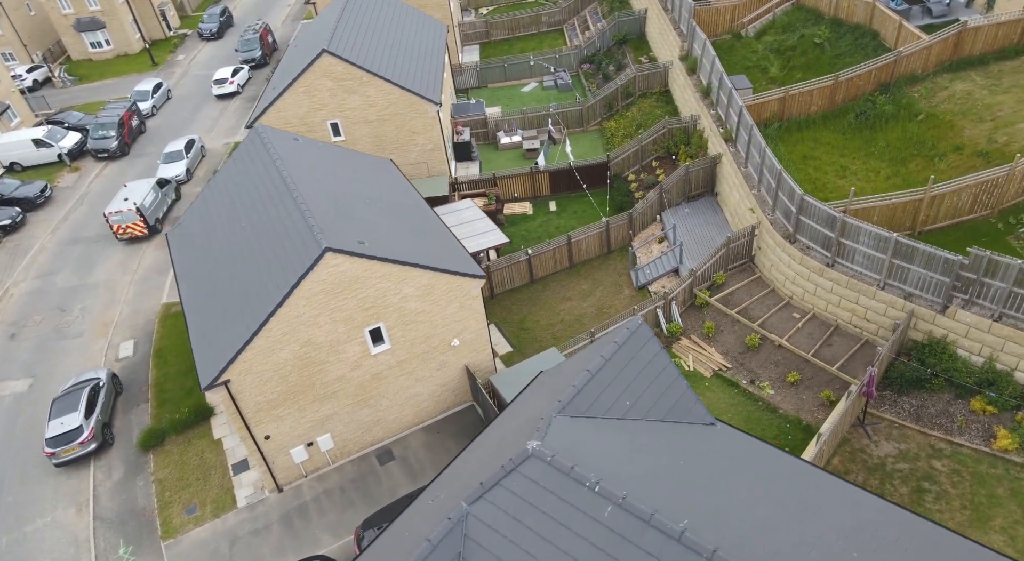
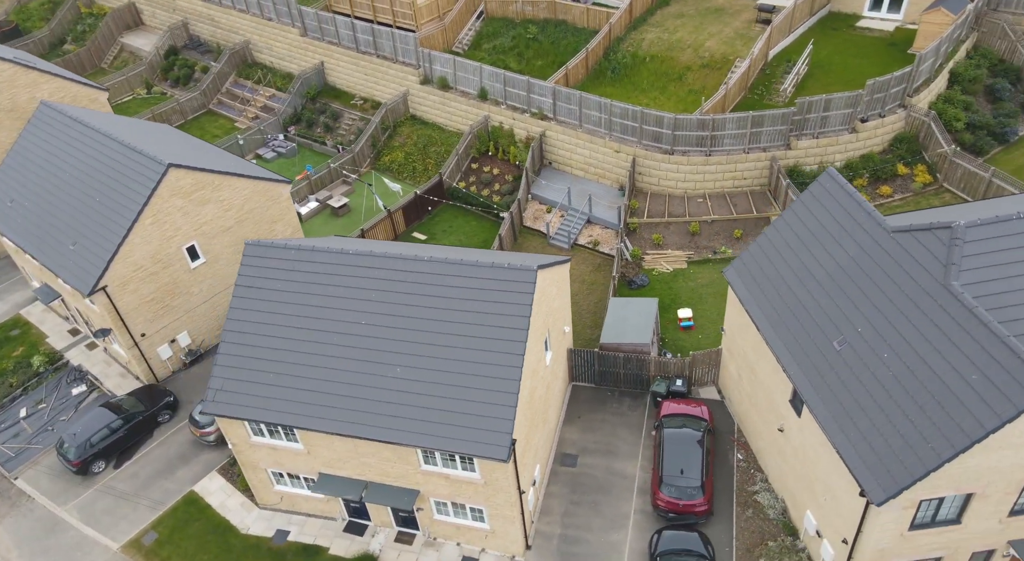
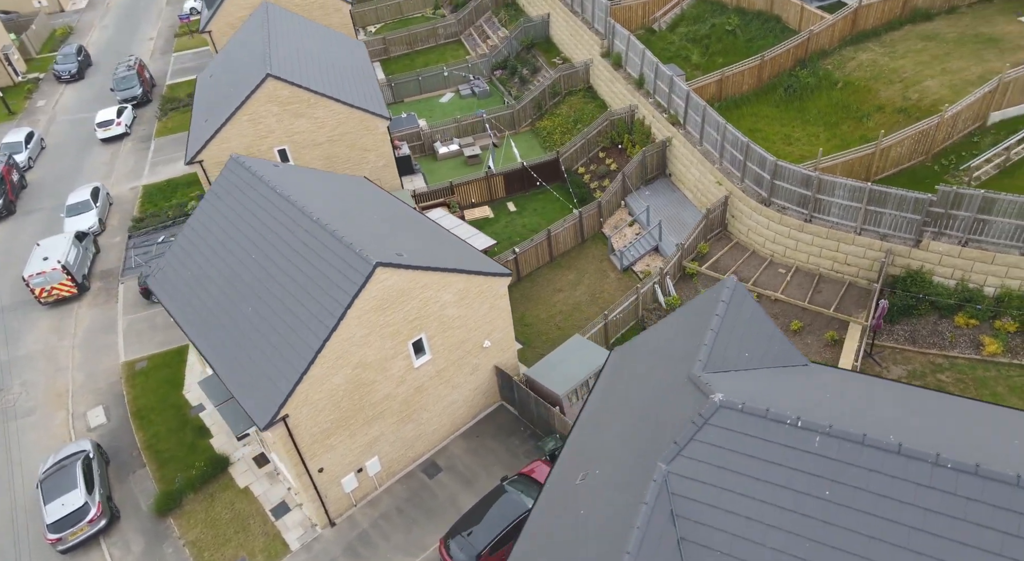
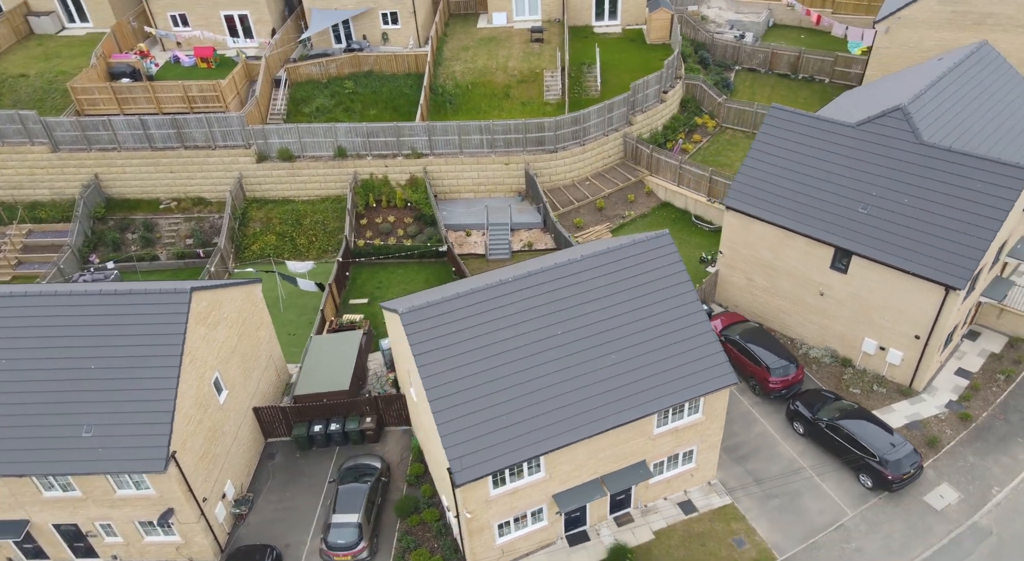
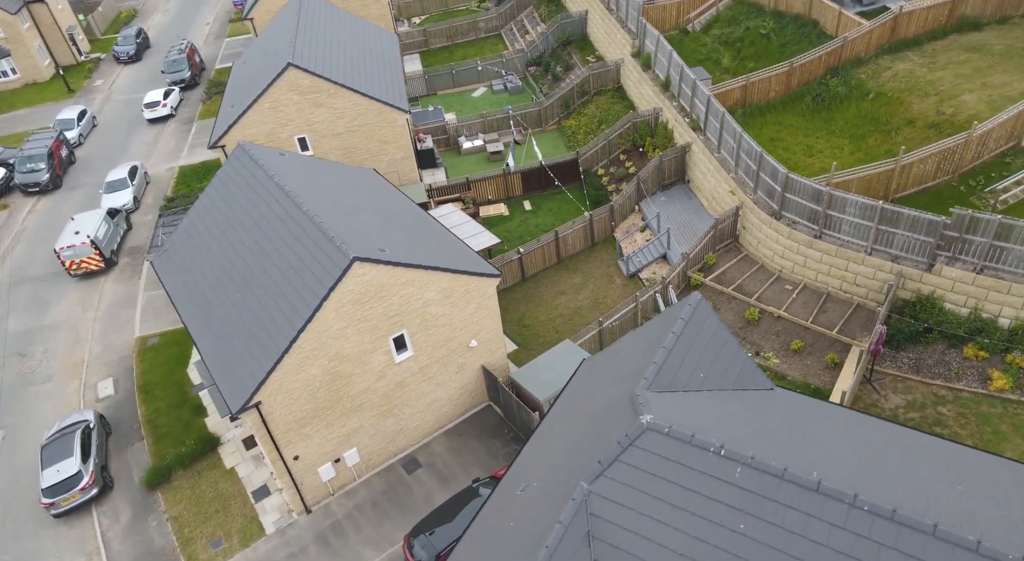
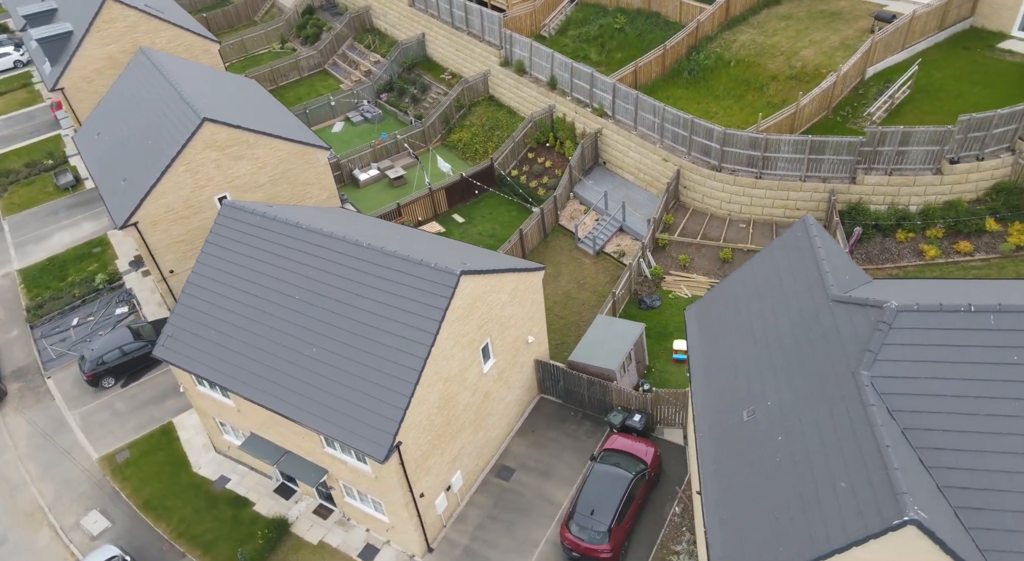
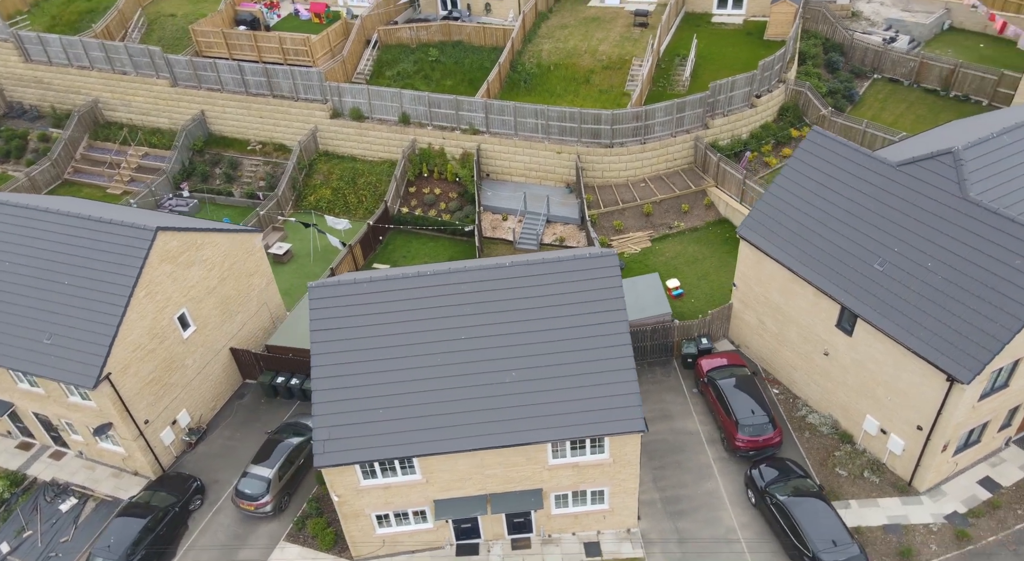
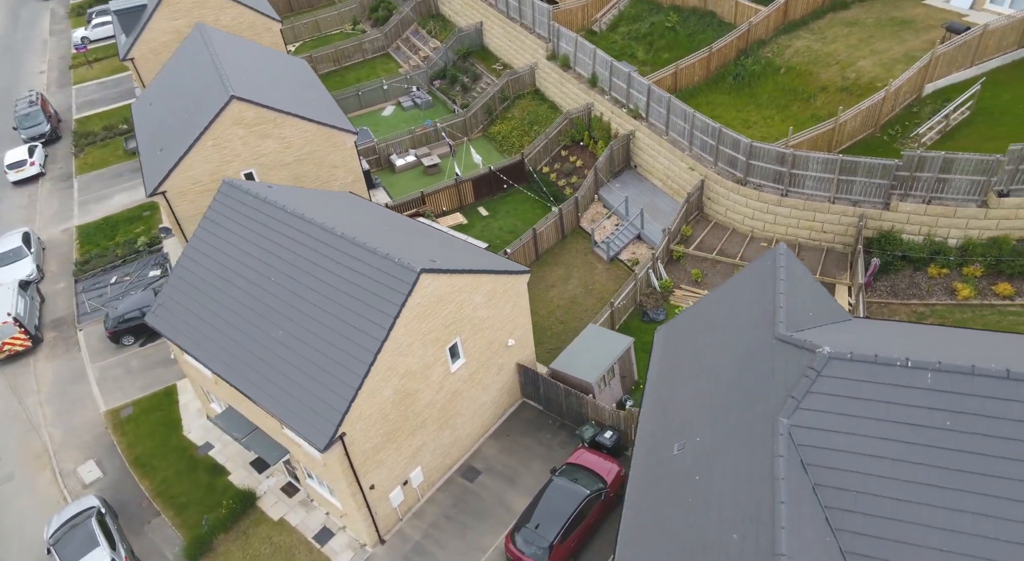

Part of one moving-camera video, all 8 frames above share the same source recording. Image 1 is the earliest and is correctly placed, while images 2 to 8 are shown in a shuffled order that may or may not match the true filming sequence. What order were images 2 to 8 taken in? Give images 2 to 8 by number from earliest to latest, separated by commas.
5, 3, 8, 6, 2, 7, 4
